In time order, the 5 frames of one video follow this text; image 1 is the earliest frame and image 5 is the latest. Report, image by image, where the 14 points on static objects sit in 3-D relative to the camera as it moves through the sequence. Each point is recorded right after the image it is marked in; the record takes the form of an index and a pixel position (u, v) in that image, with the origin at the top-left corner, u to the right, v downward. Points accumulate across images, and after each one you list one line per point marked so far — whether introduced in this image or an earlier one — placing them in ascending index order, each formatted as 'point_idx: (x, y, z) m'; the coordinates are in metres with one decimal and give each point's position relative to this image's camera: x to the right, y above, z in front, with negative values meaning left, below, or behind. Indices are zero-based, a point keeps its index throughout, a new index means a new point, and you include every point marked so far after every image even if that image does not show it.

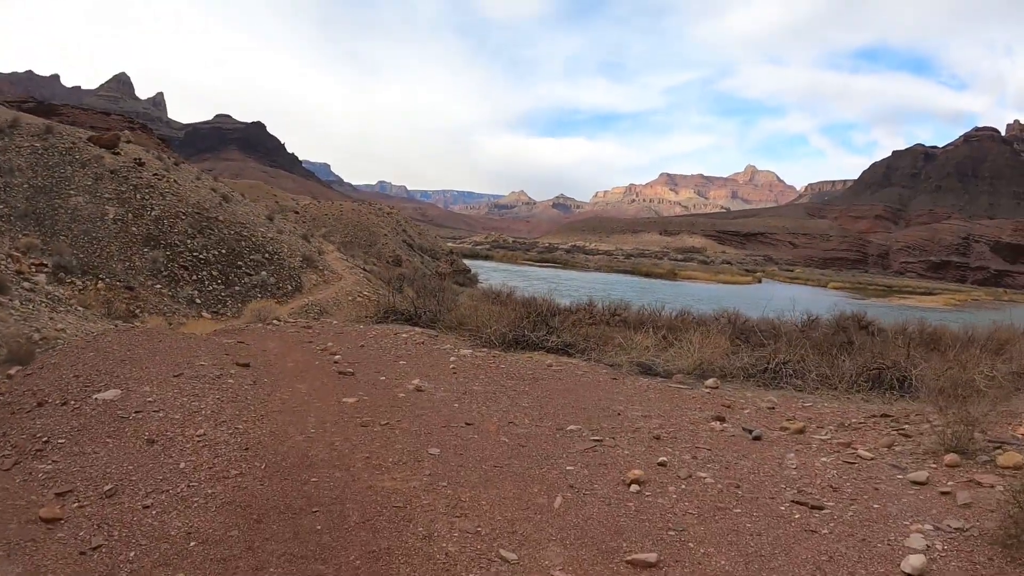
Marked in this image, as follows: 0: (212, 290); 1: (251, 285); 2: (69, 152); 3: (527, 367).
0: (-6.2, 0.0, +11.4) m
1: (-5.8, +0.1, +12.2) m
2: (-10.5, +3.3, +13.0) m
3: (+0.2, -1.0, +6.5) m
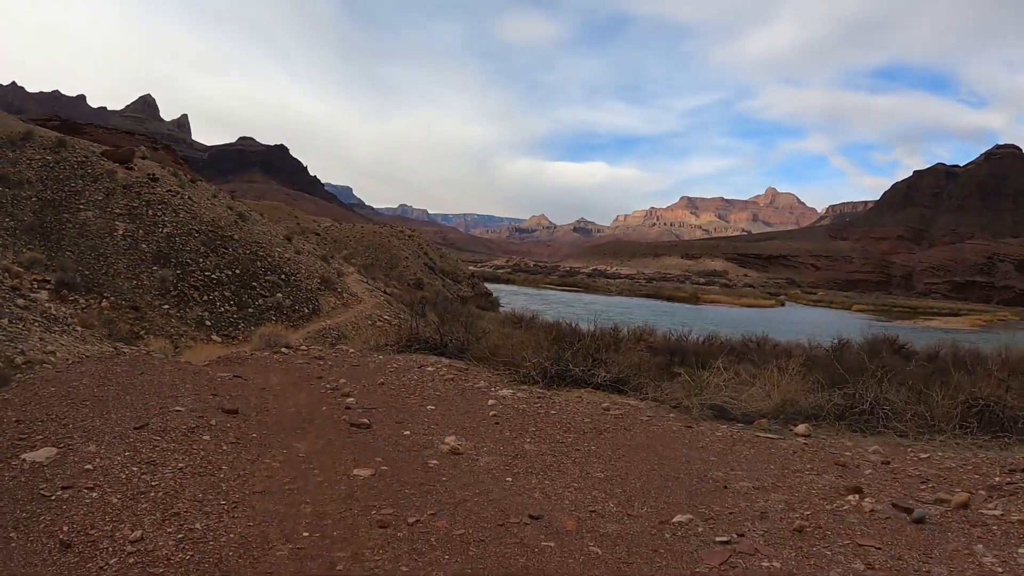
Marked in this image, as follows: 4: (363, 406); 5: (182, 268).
0: (-5.5, -0.4, +10.5) m
1: (-5.1, -0.3, +11.3) m
2: (-9.7, +2.8, +12.3) m
3: (+0.7, -1.2, +5.3) m
4: (-1.1, -0.9, +4.1) m
5: (-6.5, +0.4, +10.8) m
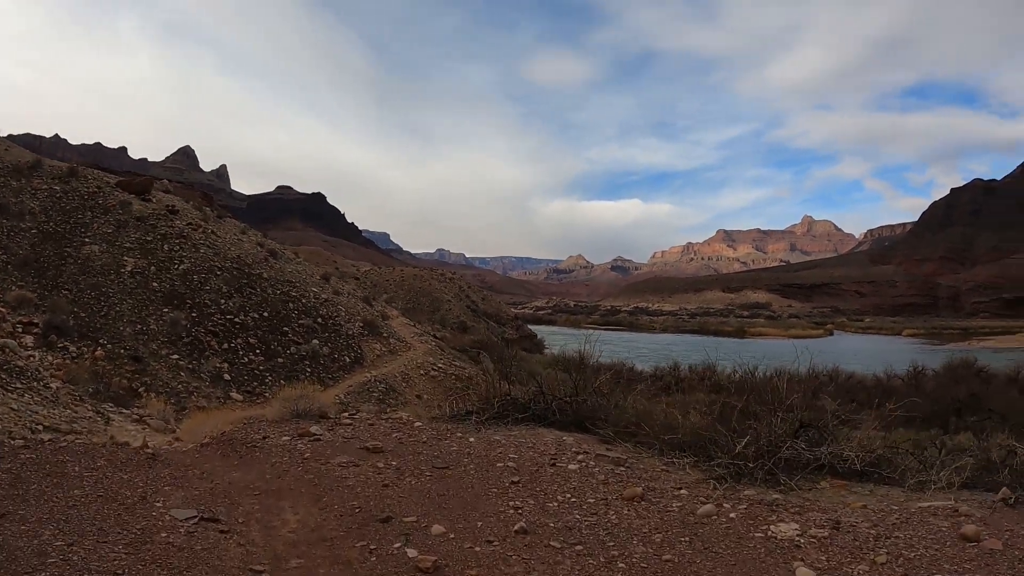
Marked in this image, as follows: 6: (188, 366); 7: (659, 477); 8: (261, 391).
0: (-3.9, -1.1, +8.0) m
1: (-3.4, -1.1, +8.8) m
2: (-8.0, +1.7, +10.5) m
3: (+2.0, -1.2, +2.4) m
4: (+0.1, -0.9, +1.4) m
5: (-4.9, -0.4, +8.5) m
6: (-4.3, -1.1, +7.3) m
7: (+1.0, -1.3, +3.7) m
8: (-3.5, -1.4, +7.6) m
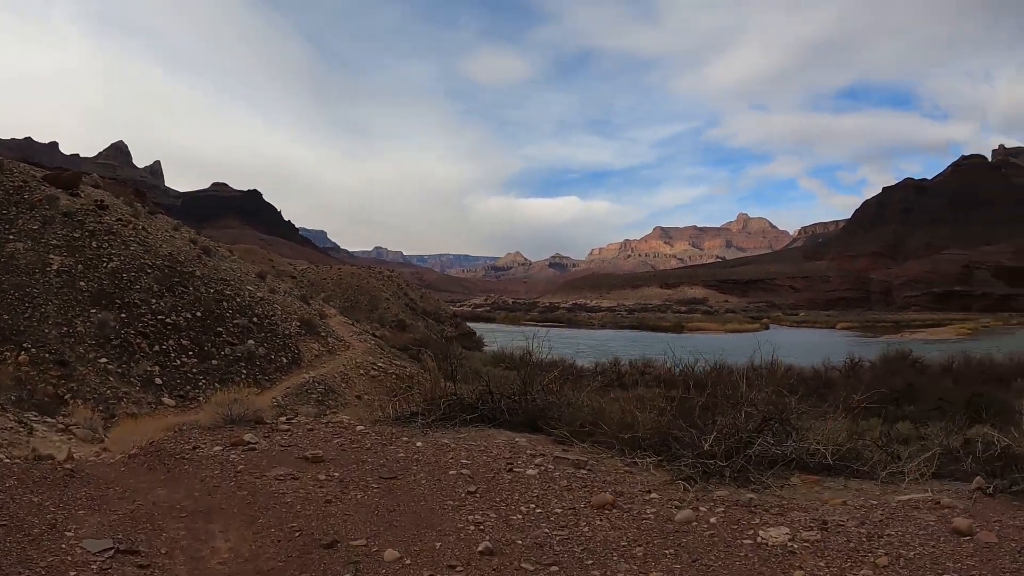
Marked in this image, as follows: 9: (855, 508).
0: (-4.4, -1.1, +7.4) m
1: (-4.0, -1.1, +8.2) m
2: (-8.8, +1.7, +9.5) m
3: (+1.8, -1.2, +2.2) m
4: (0.0, -0.9, +1.1) m
5: (-5.5, -0.4, +7.8) m
6: (-4.8, -1.1, +6.7) m
7: (+0.7, -1.2, +3.5) m
8: (-4.0, -1.4, +7.0) m
9: (+1.9, -1.2, +3.1) m
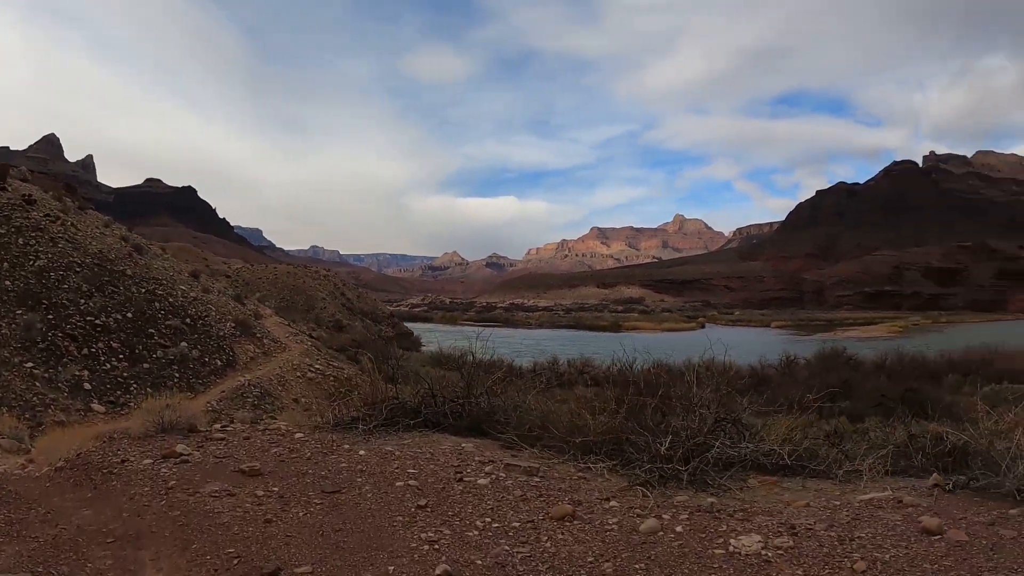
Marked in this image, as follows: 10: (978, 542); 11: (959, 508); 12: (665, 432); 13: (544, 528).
0: (-4.9, -1.1, +7.0) m
1: (-4.6, -1.1, +7.8) m
2: (-9.4, +1.6, +8.7) m
3: (+1.7, -1.2, +2.2) m
4: (-0.1, -0.9, +1.0) m
5: (-6.0, -0.4, +7.3) m
6: (-5.3, -1.1, +6.2) m
7: (+0.5, -1.2, +3.4) m
8: (-4.4, -1.5, +6.6) m
9: (+1.7, -1.2, +3.1) m
10: (+2.0, -1.2, +2.5) m
11: (+2.5, -1.3, +3.2) m
12: (+1.3, -1.0, +4.1) m
13: (+0.2, -1.1, +2.6) m
